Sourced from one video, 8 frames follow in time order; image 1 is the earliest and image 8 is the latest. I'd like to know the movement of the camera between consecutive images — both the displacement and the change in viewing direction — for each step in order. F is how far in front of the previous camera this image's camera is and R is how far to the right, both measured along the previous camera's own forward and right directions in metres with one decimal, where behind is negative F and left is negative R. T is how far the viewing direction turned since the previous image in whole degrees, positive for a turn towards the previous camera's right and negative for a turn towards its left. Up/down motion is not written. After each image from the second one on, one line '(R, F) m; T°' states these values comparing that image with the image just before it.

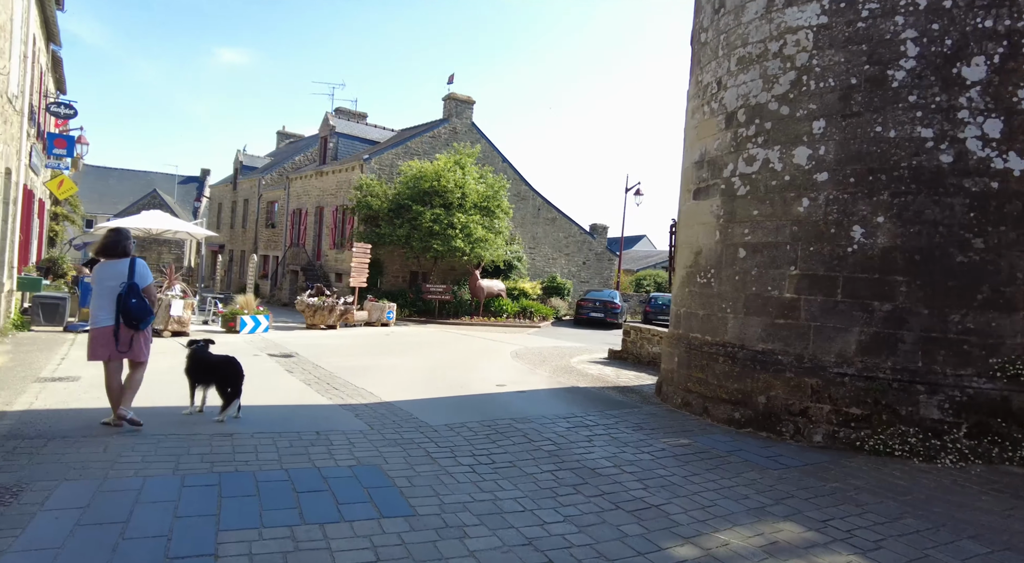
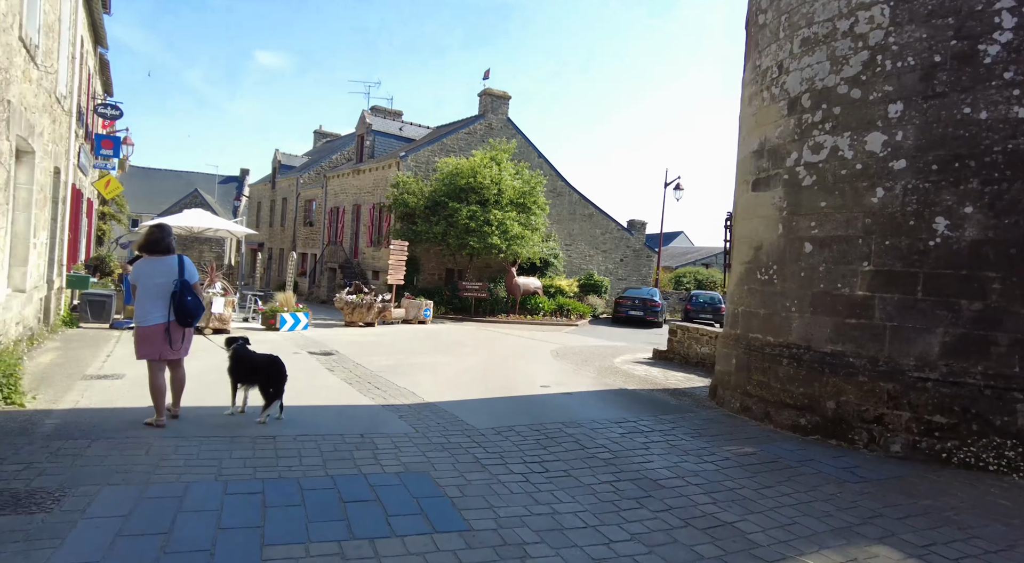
(-0.2, +0.3) m; -3°
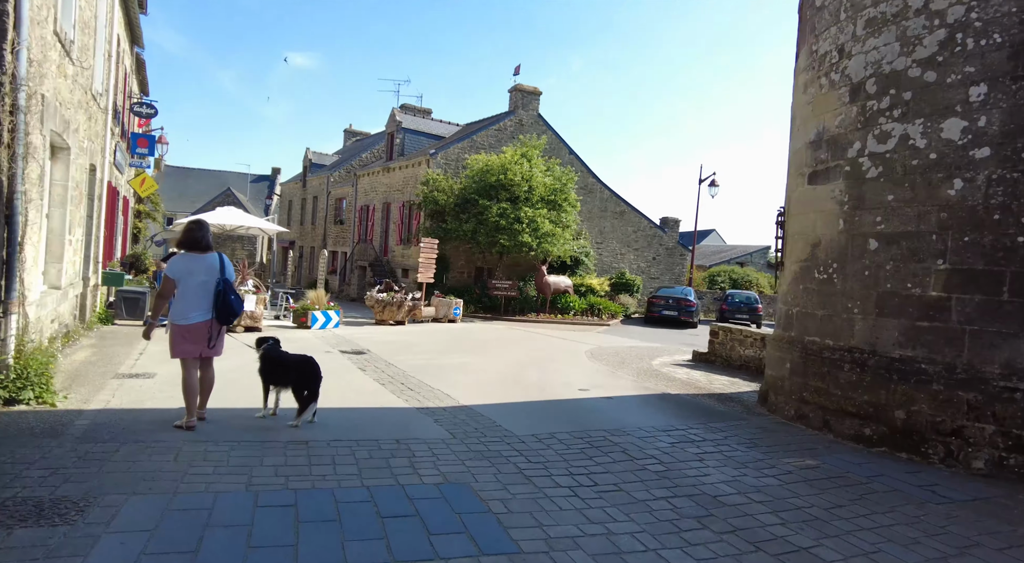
(-0.1, +0.3) m; -2°
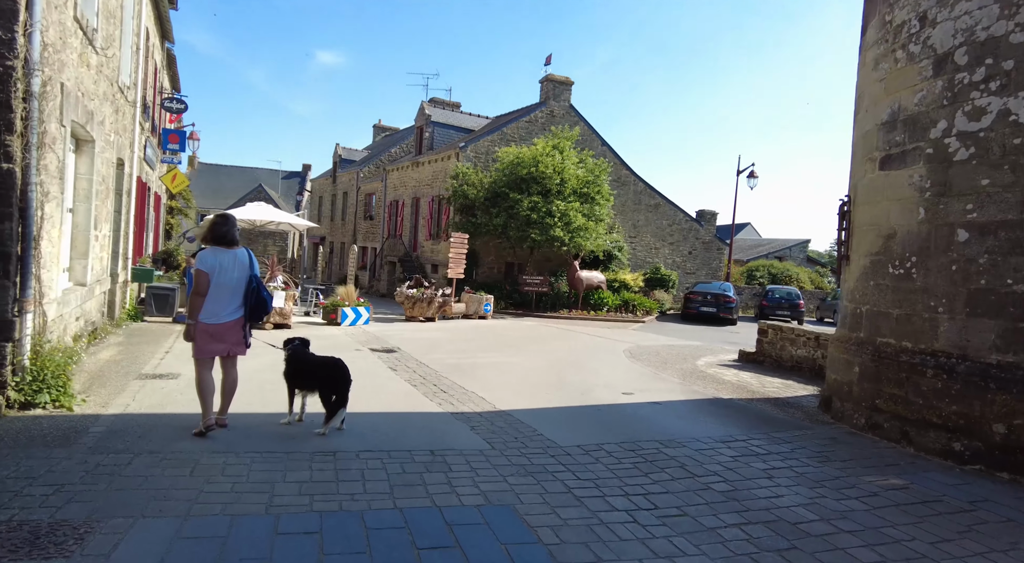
(-0.1, +0.5) m; -3°
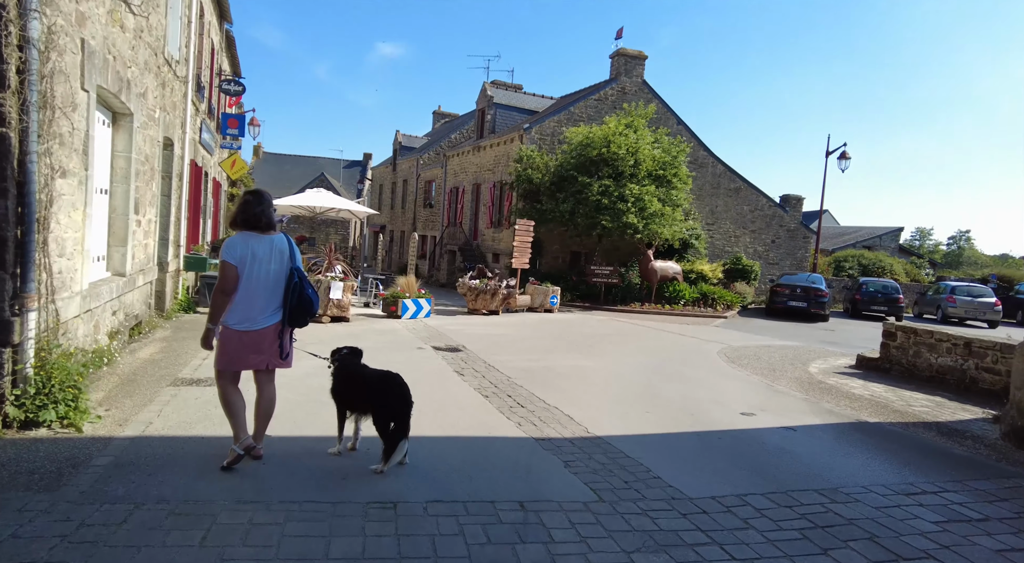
(-0.4, +1.2) m; -5°
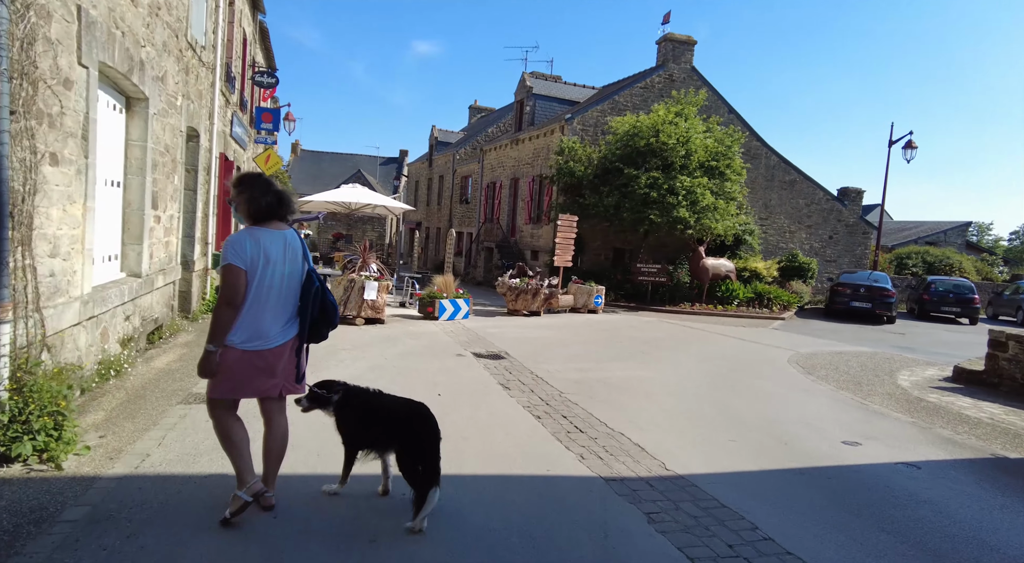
(-0.2, +0.9) m; -3°
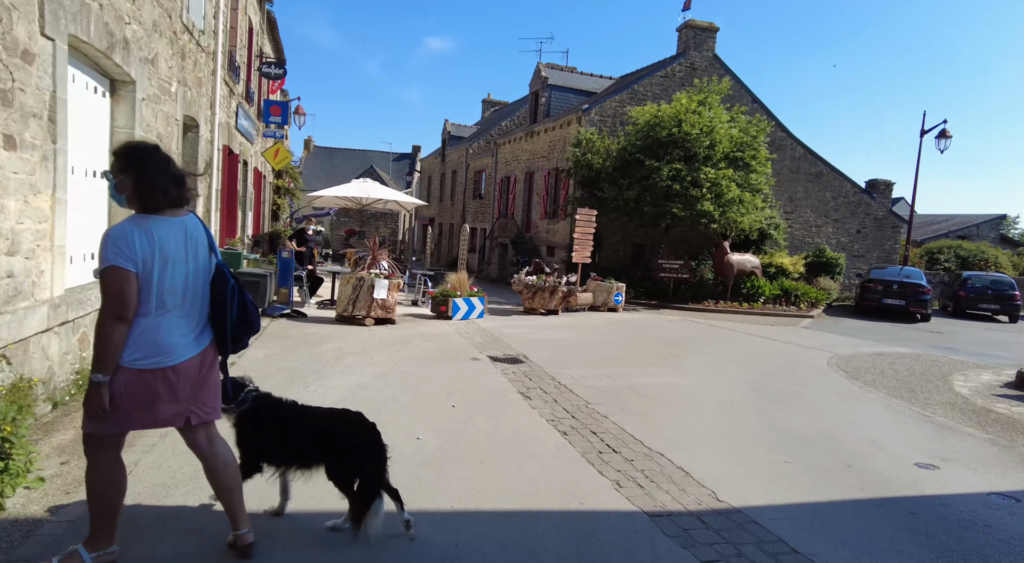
(-0.1, +0.6) m; -1°
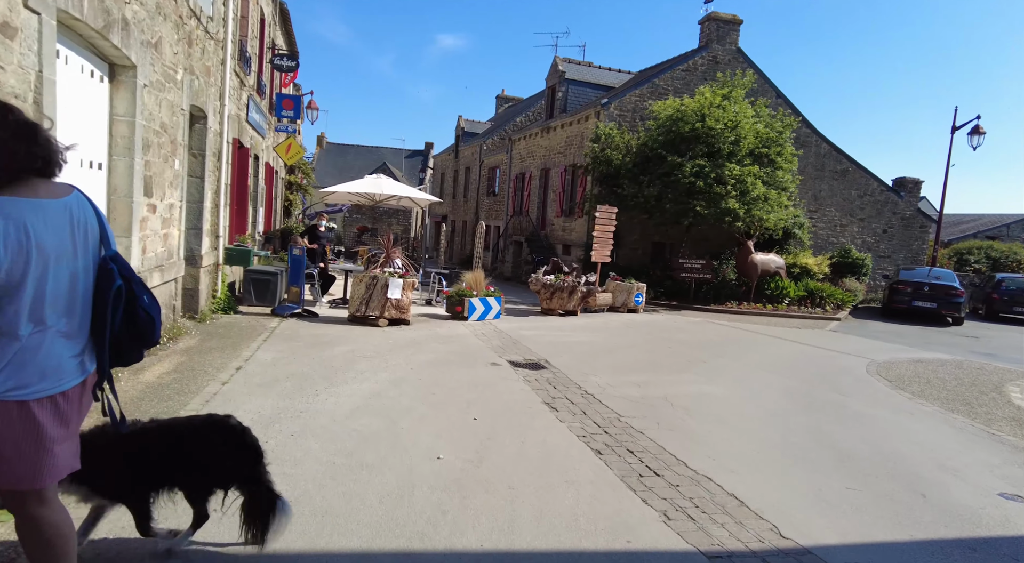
(-0.1, +0.5) m; -1°
